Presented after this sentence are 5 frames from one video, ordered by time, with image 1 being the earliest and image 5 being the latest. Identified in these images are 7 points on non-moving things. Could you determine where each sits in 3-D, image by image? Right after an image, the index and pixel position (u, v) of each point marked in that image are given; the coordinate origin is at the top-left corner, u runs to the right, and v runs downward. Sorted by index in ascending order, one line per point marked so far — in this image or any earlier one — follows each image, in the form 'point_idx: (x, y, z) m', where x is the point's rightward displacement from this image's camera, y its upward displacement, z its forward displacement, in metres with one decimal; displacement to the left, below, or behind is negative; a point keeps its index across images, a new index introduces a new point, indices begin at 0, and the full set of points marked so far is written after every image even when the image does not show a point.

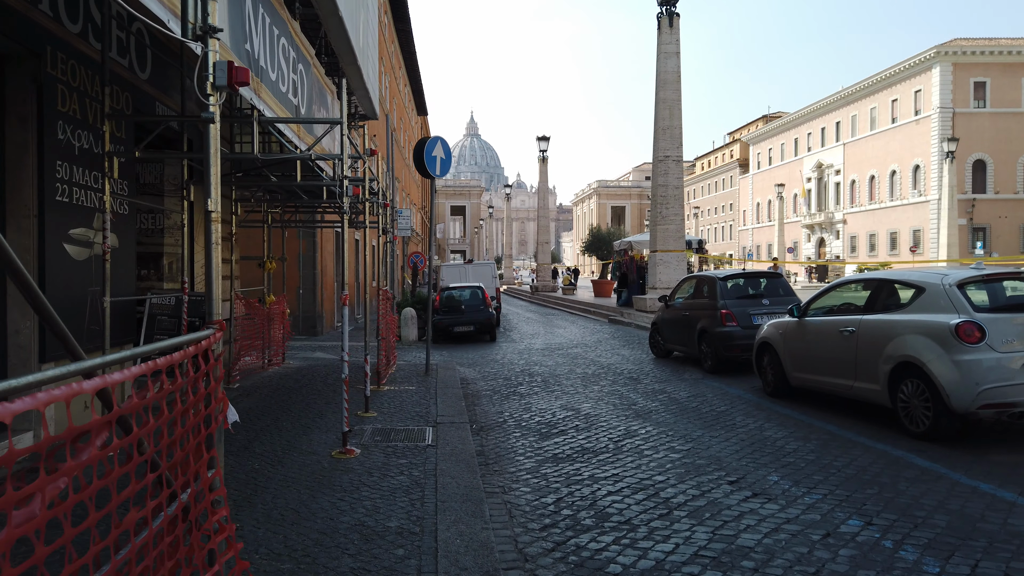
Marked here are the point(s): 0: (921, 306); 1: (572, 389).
0: (+4.0, -0.2, +7.0) m
1: (+0.9, -1.5, +10.4) m
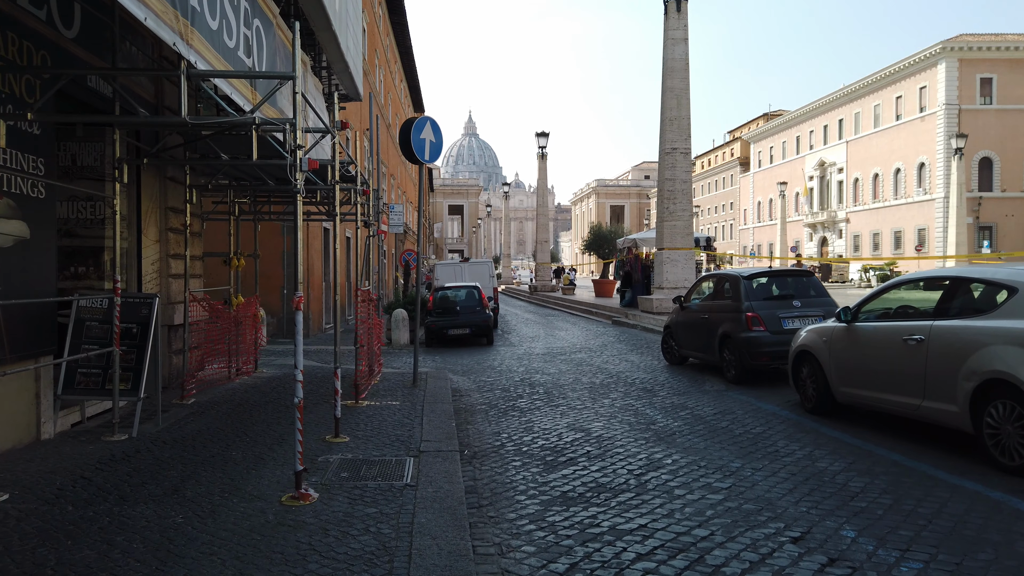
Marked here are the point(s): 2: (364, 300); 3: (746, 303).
0: (+4.0, -0.2, +5.7) m
1: (+0.8, -1.5, +9.1) m
2: (-2.0, -0.2, +9.6) m
3: (+3.3, -0.2, +10.1) m
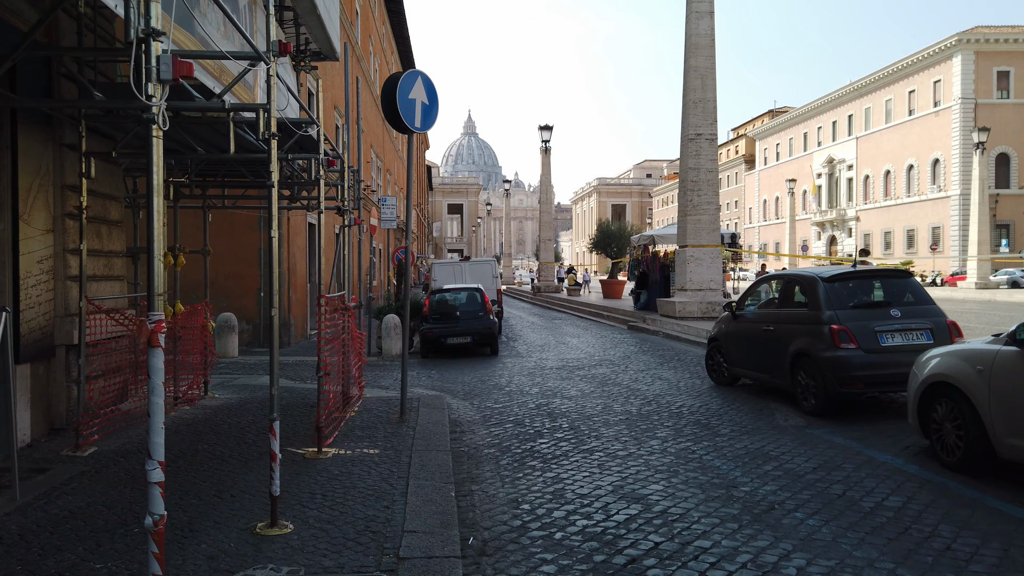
0: (+4.1, -0.2, +3.4) m
1: (+1.0, -1.5, +6.8) m
2: (-1.8, -0.2, +7.3) m
3: (+3.5, -0.3, +7.9) m
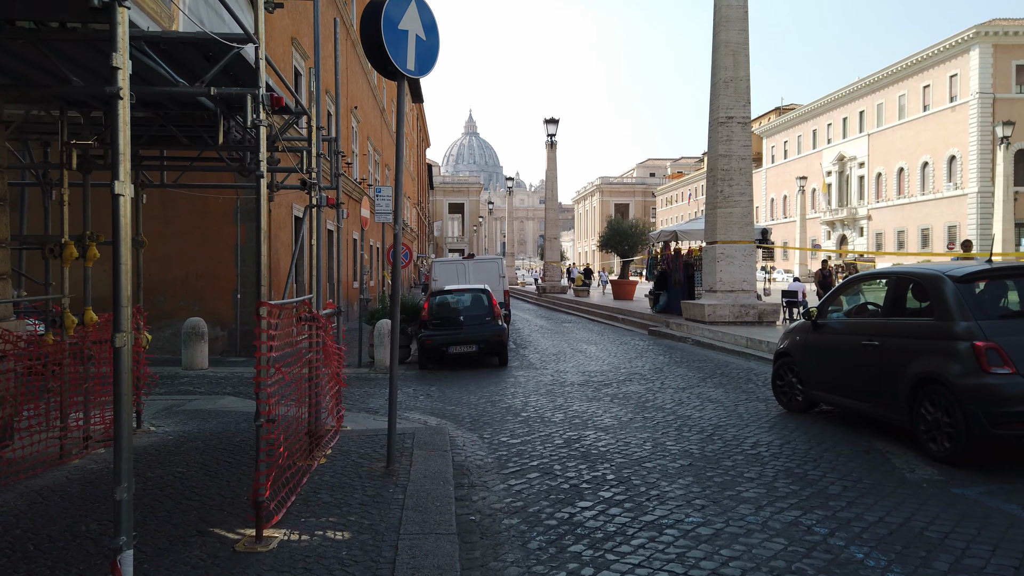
0: (+4.4, -0.3, +1.4) m
1: (+1.2, -1.5, +4.8) m
2: (-1.6, -0.2, +5.3) m
3: (+3.7, -0.3, +5.8) m
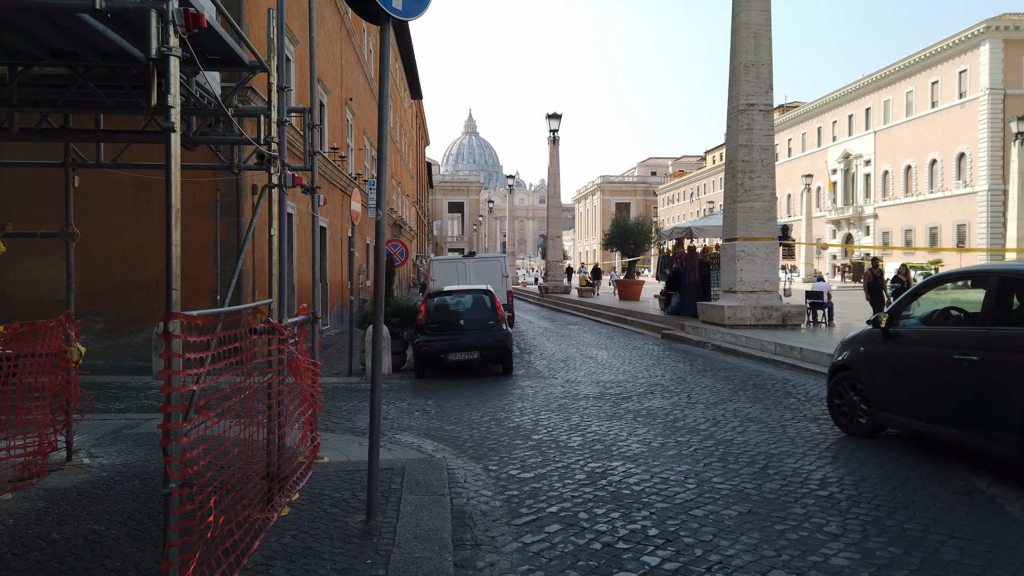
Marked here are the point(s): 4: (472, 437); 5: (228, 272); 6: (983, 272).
0: (+4.4, -0.3, +0.1) m
1: (+1.3, -1.6, +3.5) m
2: (-1.5, -0.2, +4.0) m
3: (+3.8, -0.3, +4.6) m
4: (-0.4, -1.5, +7.5) m
5: (-5.4, +0.3, +13.5) m
6: (+3.7, +0.1, +5.7) m
